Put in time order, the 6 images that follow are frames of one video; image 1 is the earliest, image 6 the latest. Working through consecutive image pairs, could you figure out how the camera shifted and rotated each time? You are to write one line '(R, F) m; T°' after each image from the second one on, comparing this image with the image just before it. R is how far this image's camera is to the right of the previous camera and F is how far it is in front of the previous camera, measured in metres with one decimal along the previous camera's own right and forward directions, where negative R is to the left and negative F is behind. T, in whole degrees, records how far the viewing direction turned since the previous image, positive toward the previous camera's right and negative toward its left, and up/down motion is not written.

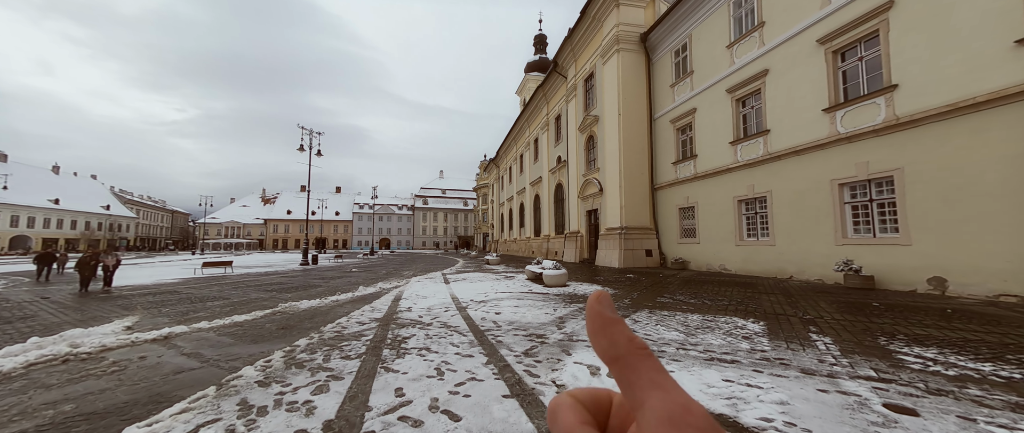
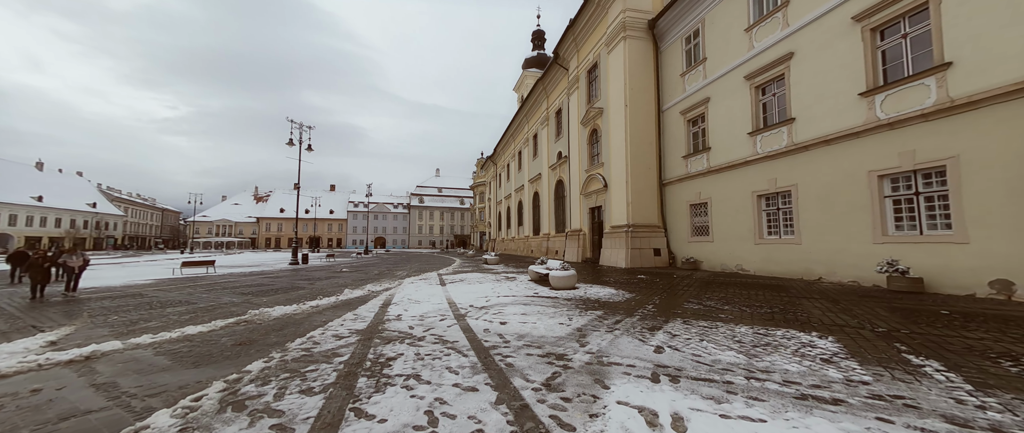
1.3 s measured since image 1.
(-0.2, +1.0) m; +1°
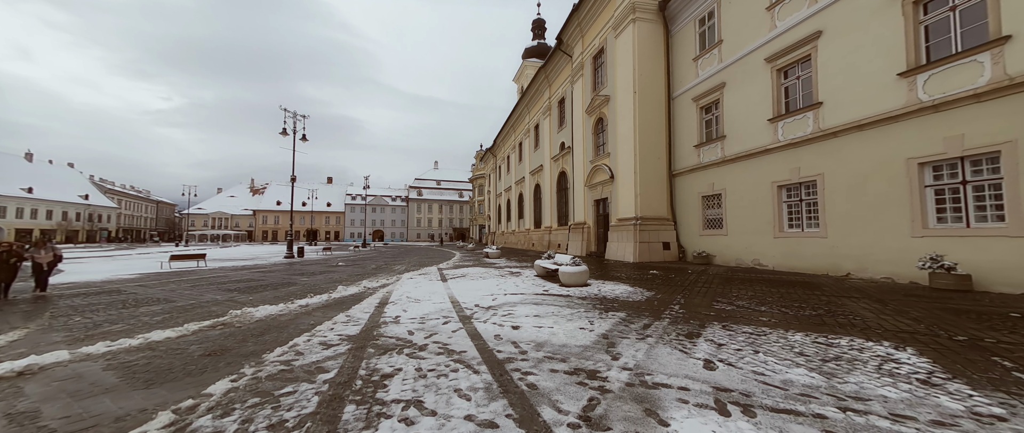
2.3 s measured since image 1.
(-0.2, +0.7) m; 0°
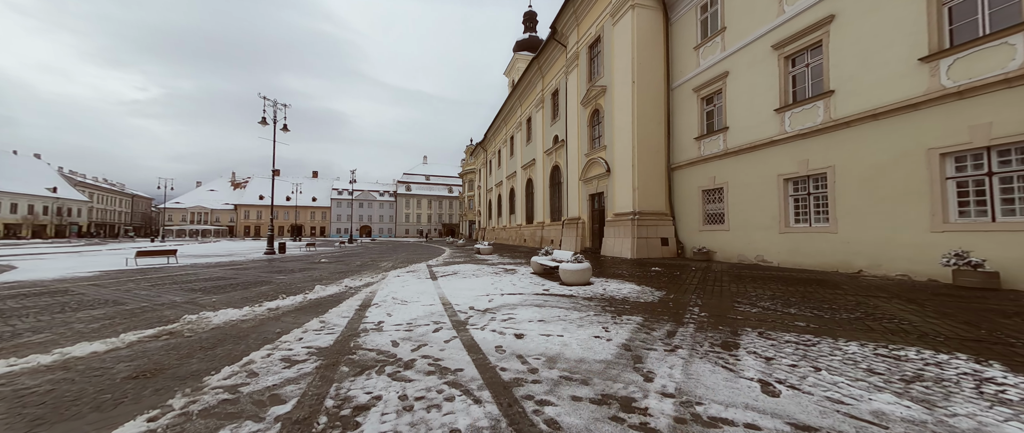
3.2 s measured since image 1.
(-0.2, +0.7) m; +2°
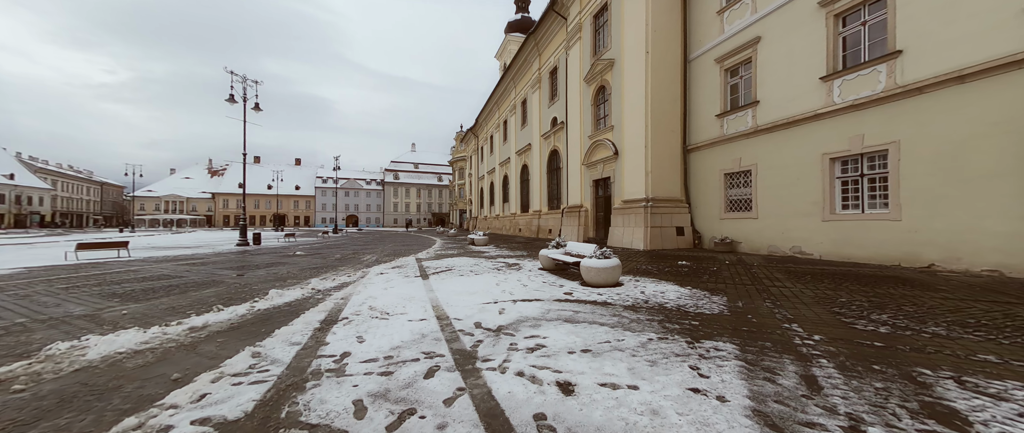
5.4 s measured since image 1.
(-0.4, +1.6) m; +2°
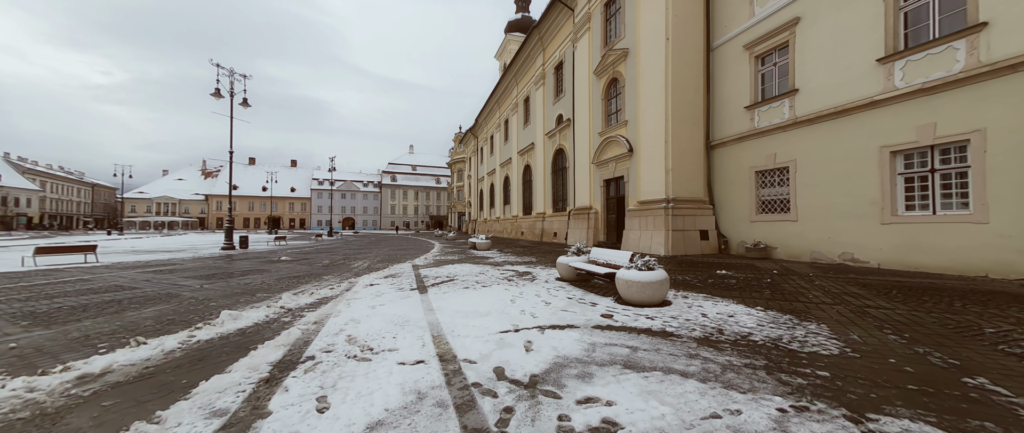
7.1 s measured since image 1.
(-0.3, +1.2) m; 0°
